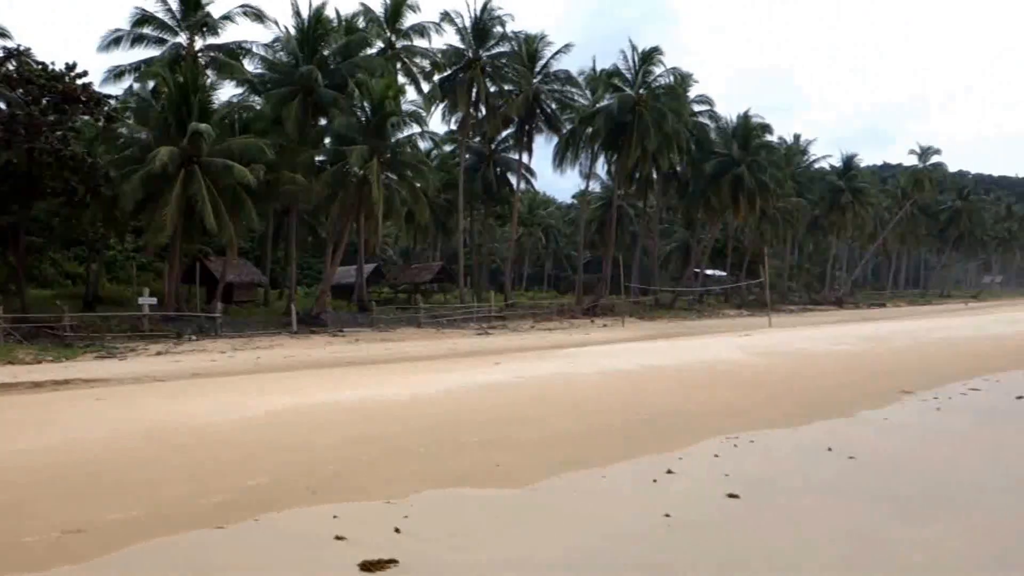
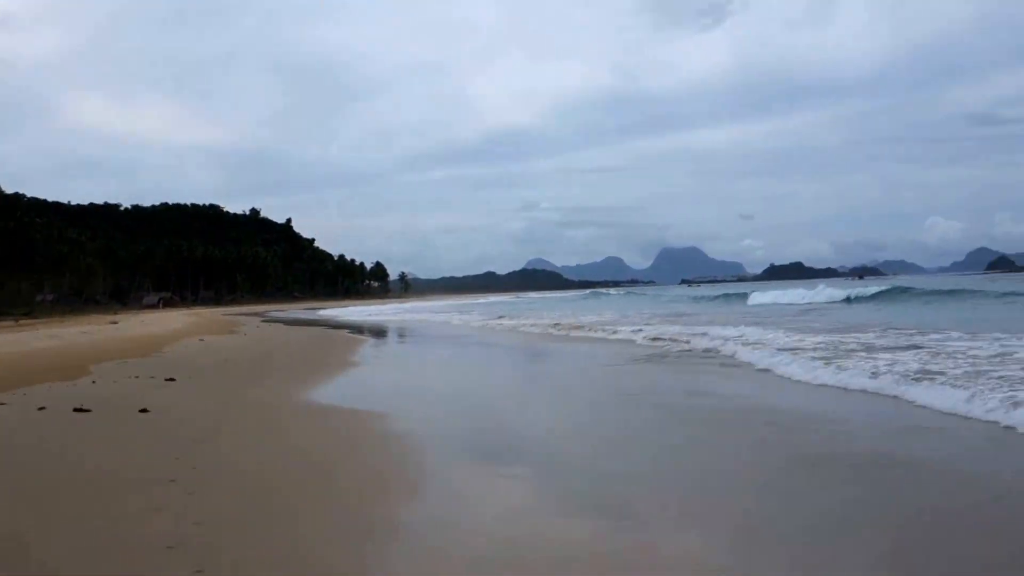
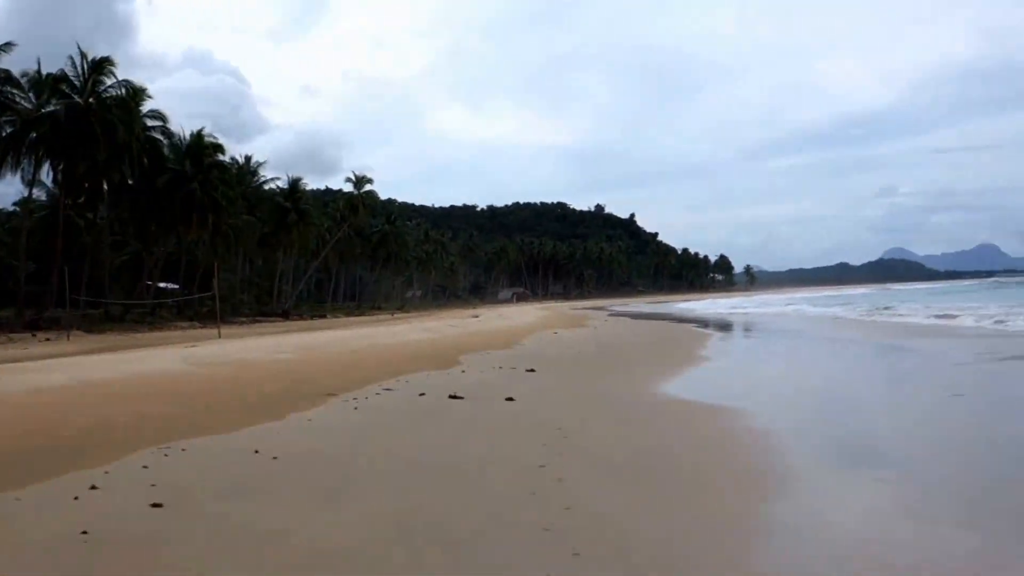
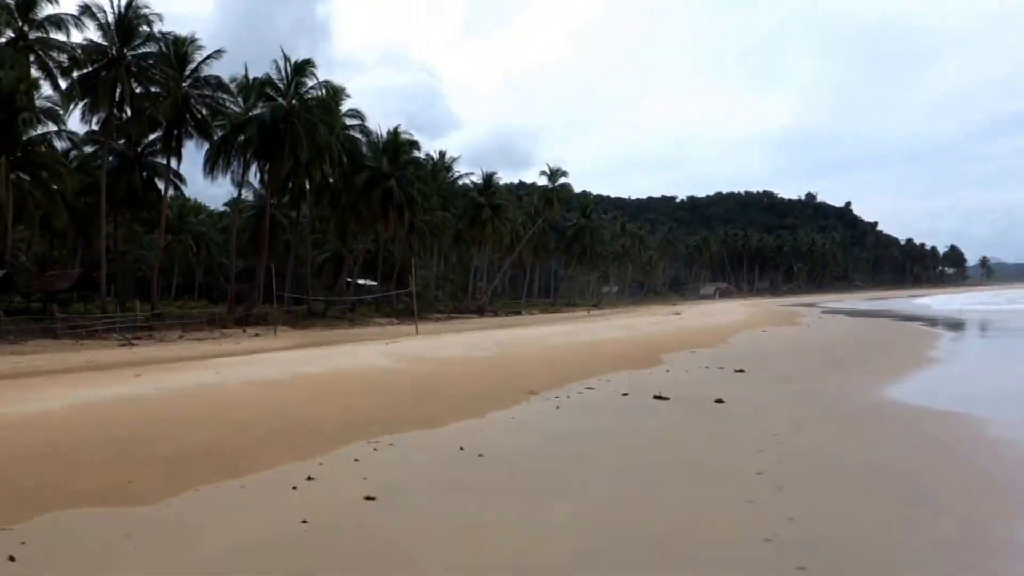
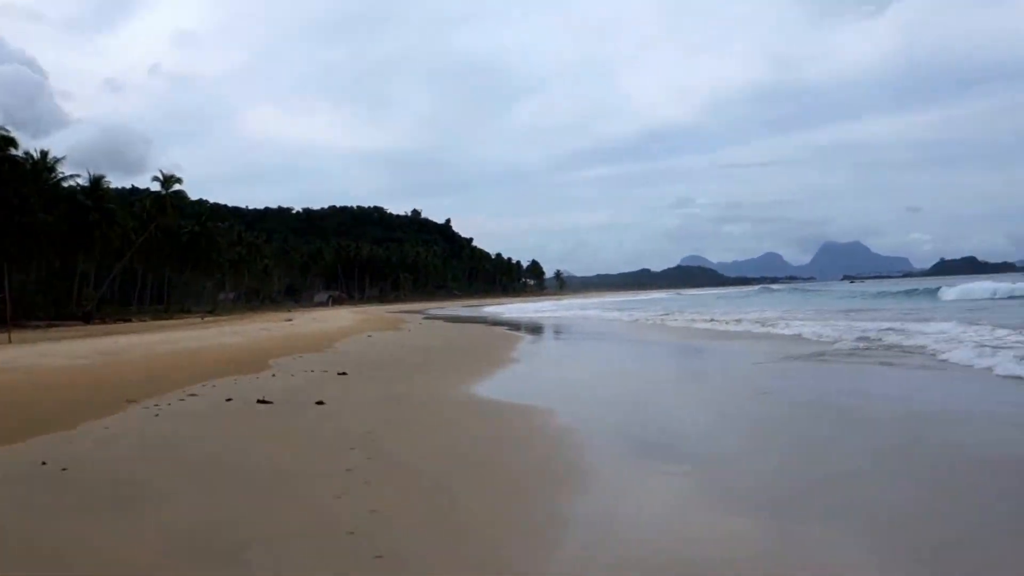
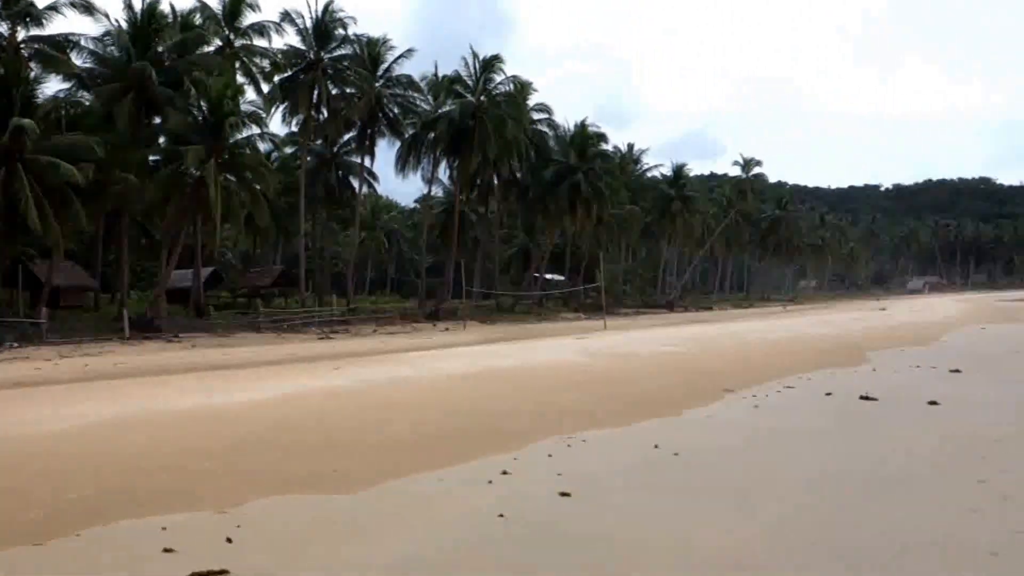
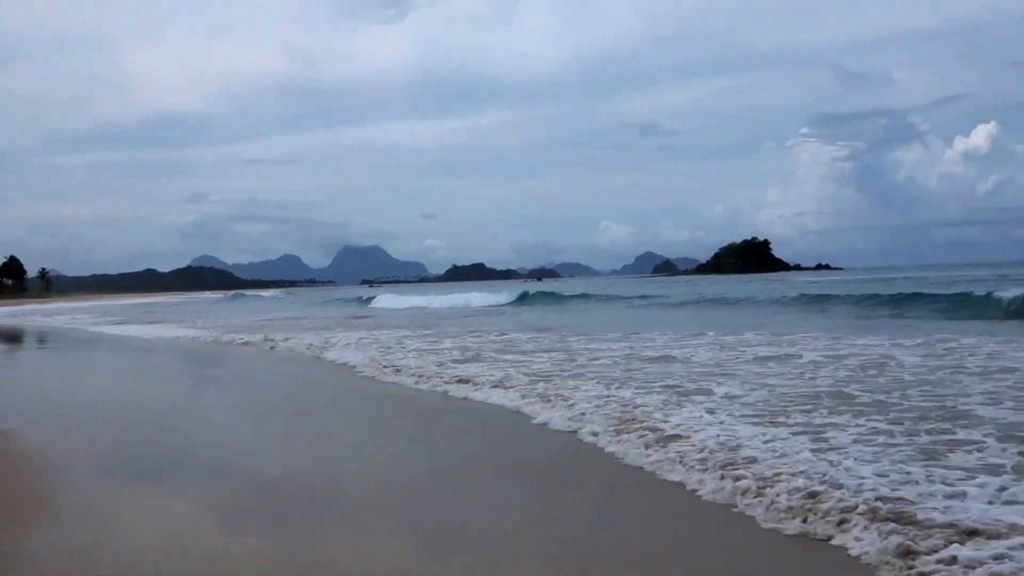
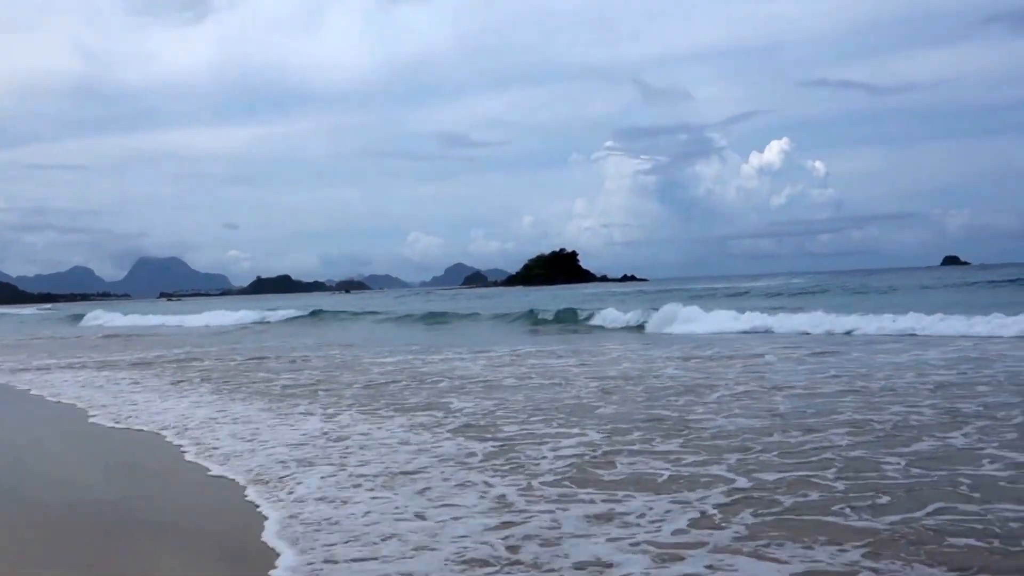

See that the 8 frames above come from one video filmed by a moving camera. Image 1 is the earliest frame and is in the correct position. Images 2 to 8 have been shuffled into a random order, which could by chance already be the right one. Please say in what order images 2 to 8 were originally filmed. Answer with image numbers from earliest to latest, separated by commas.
6, 4, 3, 5, 2, 7, 8
